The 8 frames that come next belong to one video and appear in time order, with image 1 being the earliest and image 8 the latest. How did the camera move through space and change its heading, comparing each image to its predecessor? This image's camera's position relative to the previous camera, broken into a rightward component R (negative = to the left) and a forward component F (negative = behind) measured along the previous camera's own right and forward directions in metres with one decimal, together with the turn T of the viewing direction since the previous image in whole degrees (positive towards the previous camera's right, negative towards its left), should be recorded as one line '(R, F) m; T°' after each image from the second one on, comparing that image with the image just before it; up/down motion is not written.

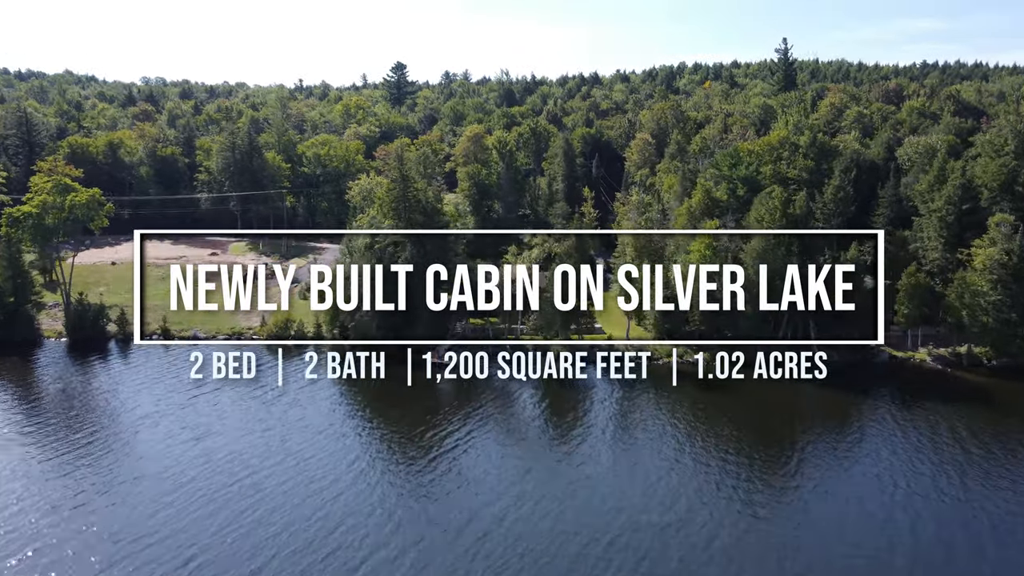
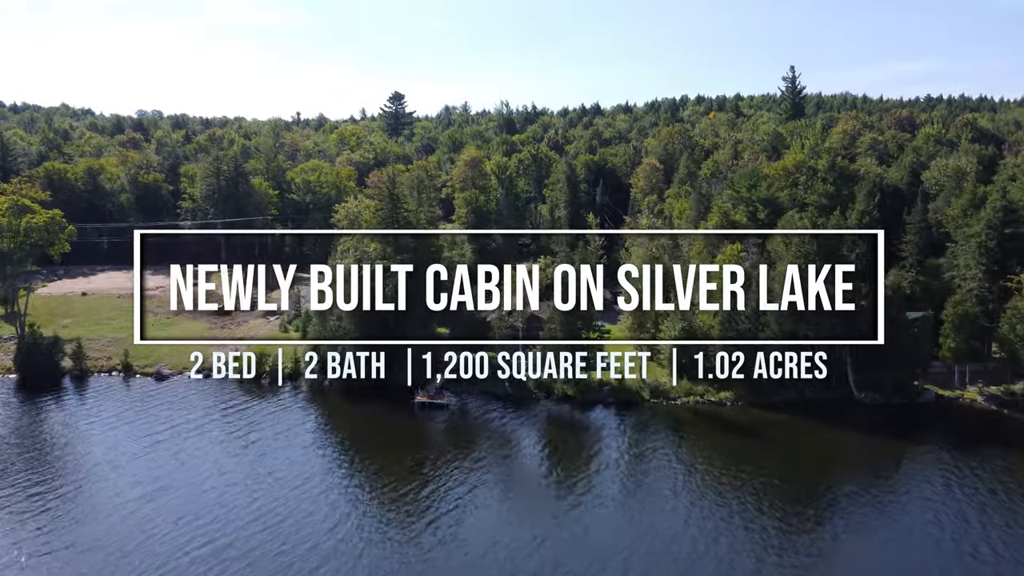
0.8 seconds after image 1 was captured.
(0.0, +7.3) m; 0°
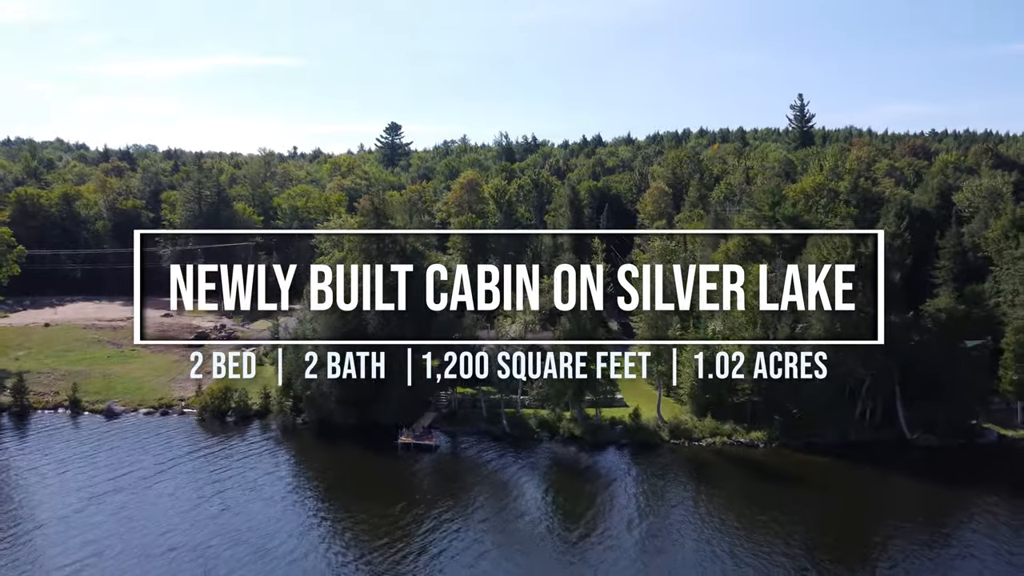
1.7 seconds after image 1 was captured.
(0.0, +7.7) m; 0°
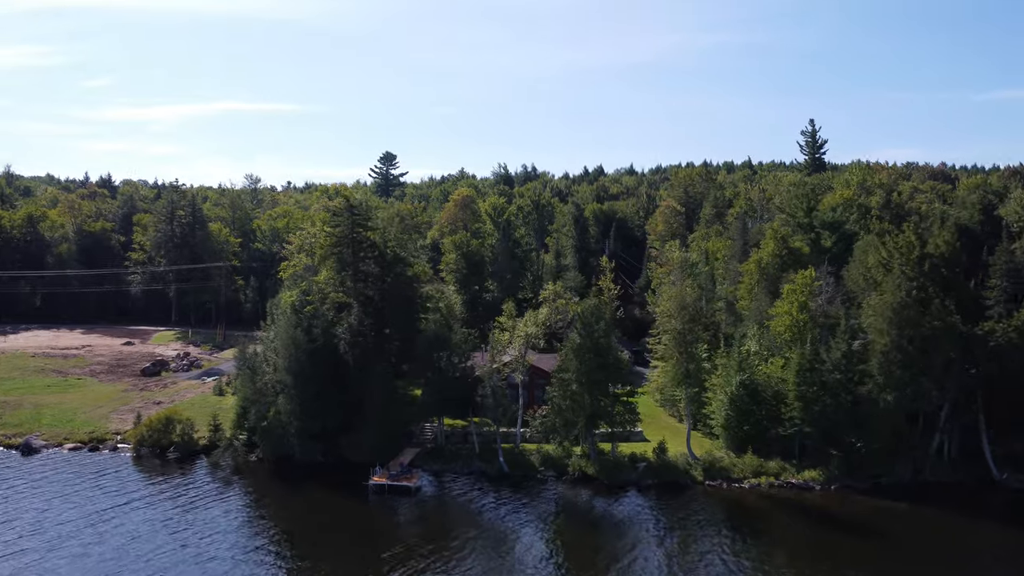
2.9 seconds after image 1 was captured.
(0.0, +9.4) m; 0°
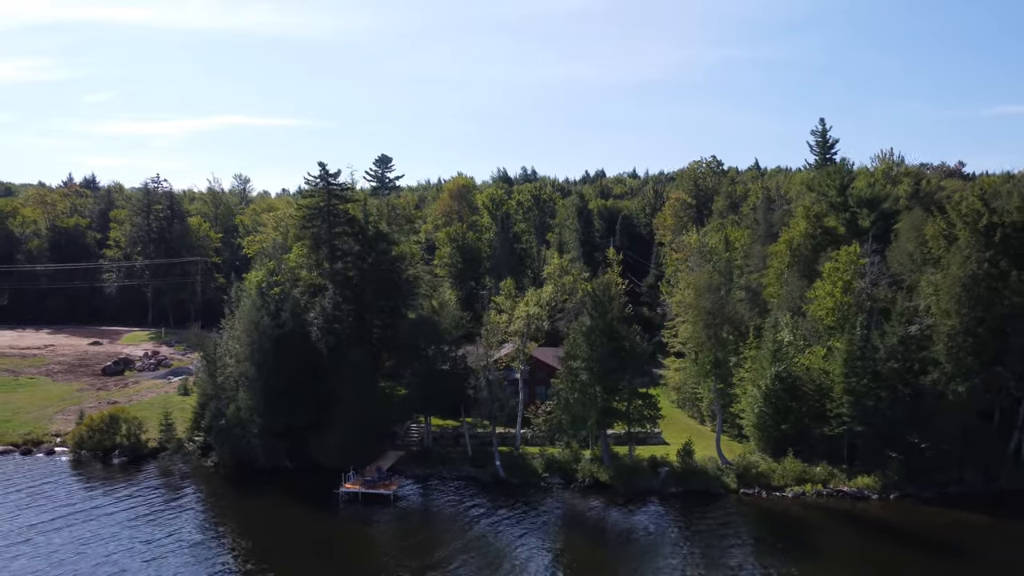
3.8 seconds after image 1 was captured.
(0.0, +6.7) m; 0°
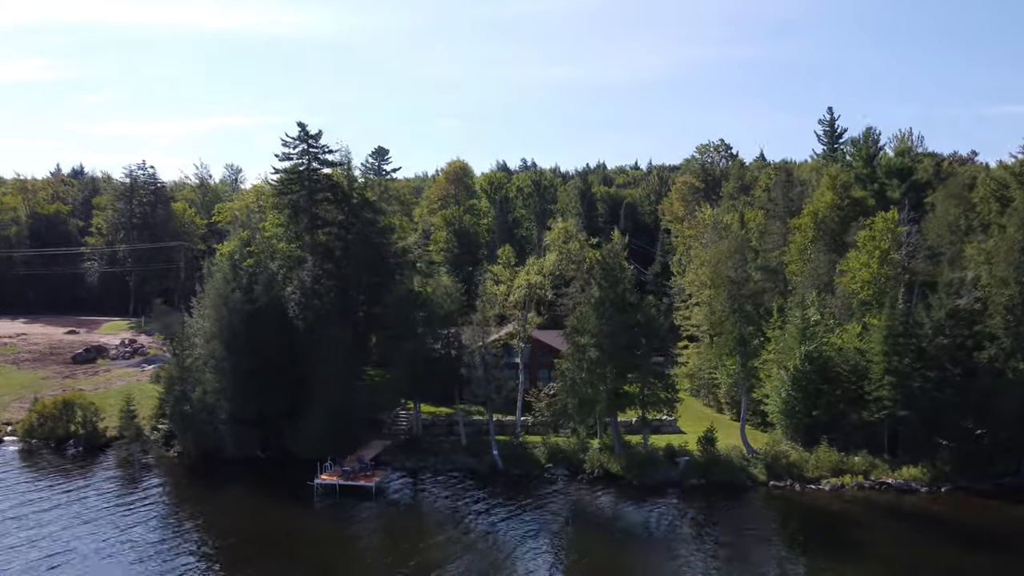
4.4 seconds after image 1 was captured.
(0.0, +4.3) m; 0°
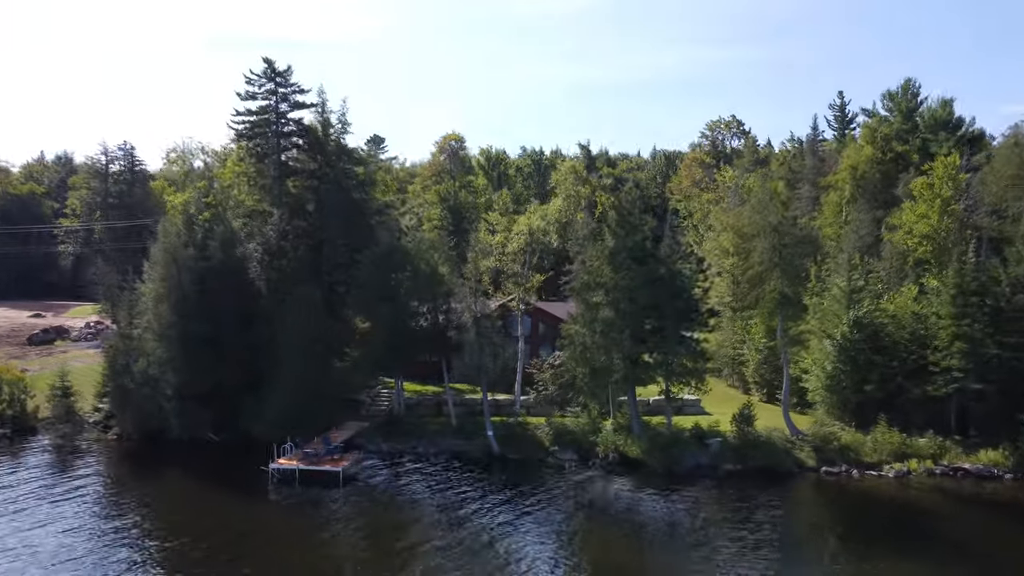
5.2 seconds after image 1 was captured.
(0.0, +5.5) m; 0°
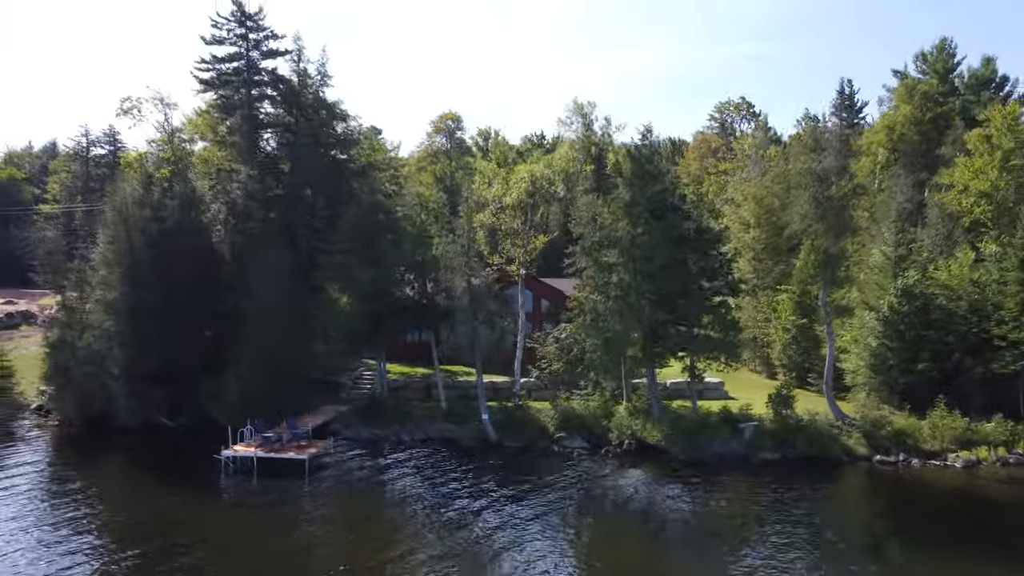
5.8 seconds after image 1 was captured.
(0.0, +4.0) m; 0°
